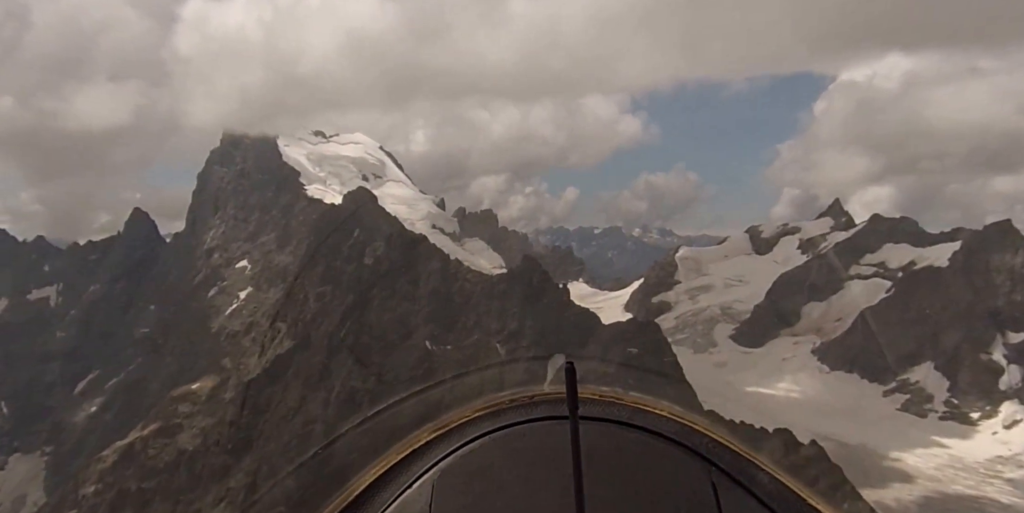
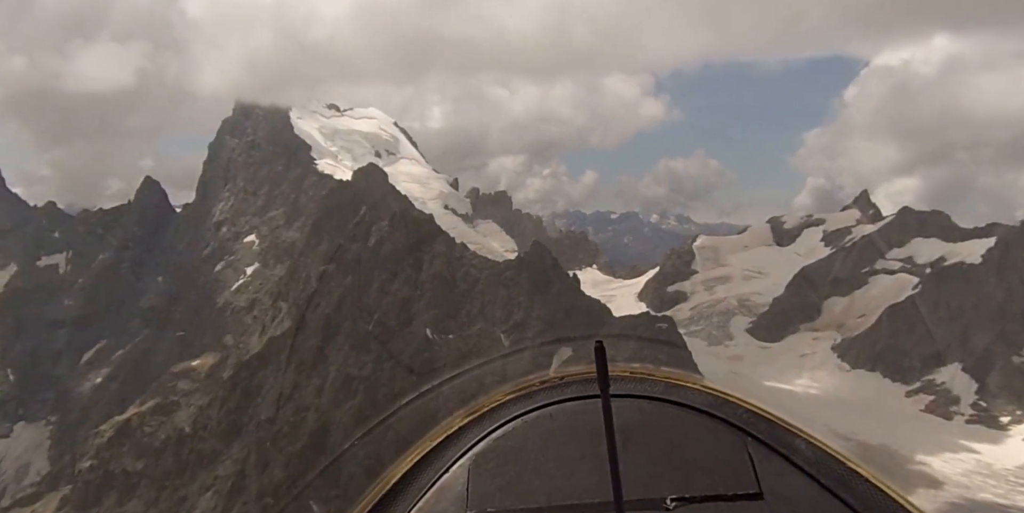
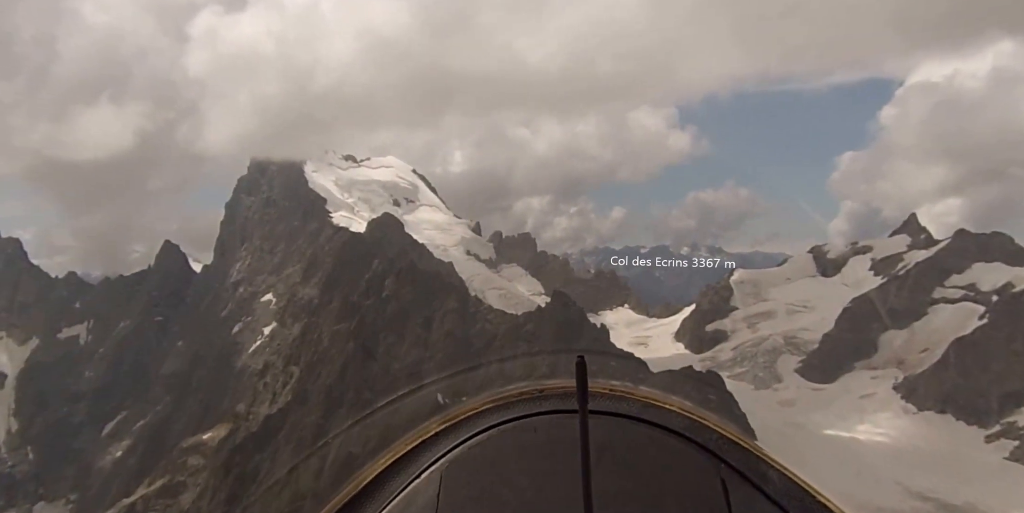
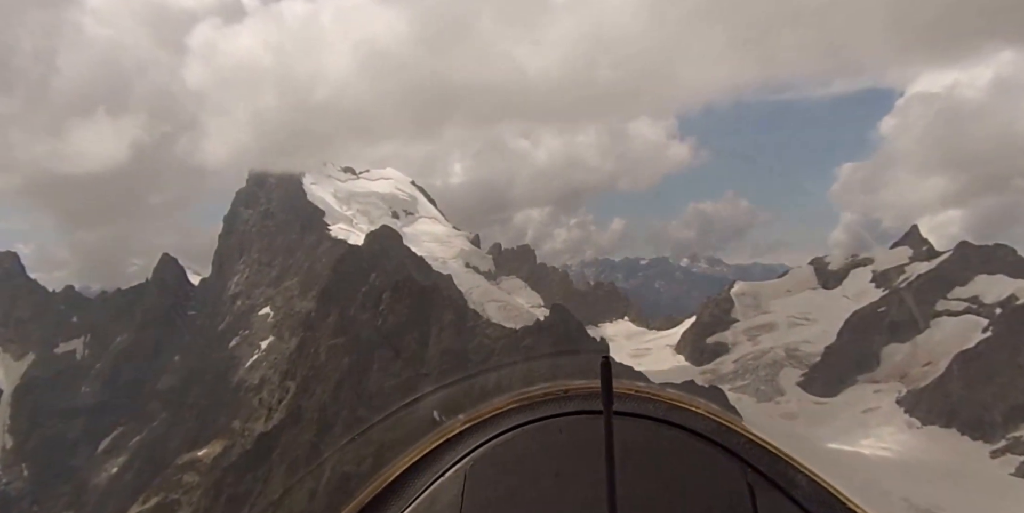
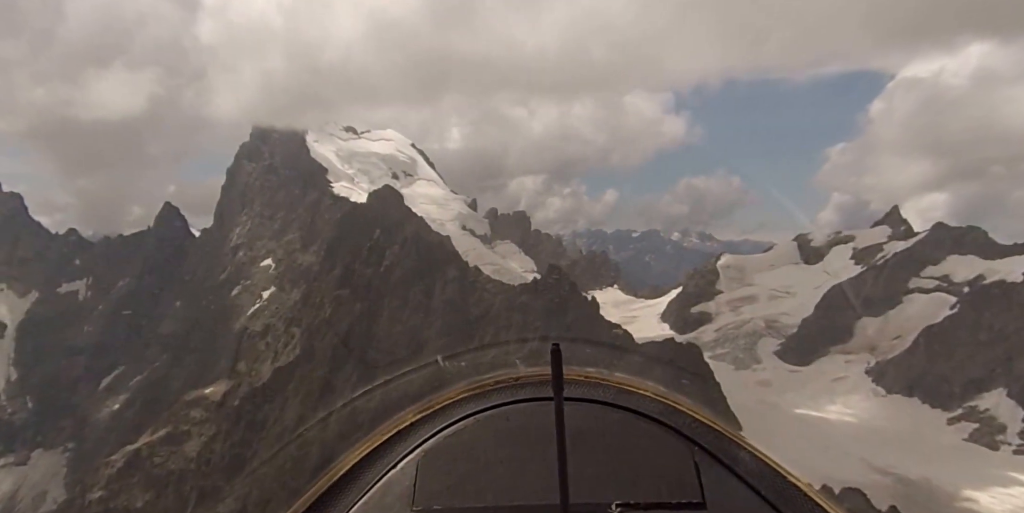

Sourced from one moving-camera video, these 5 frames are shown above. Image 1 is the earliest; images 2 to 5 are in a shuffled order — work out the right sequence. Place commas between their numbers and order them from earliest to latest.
2, 5, 3, 4
